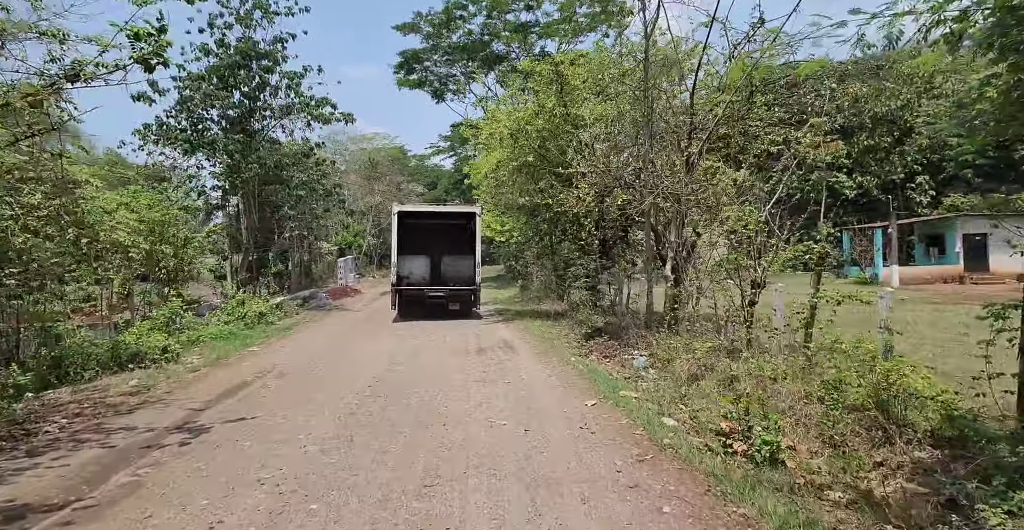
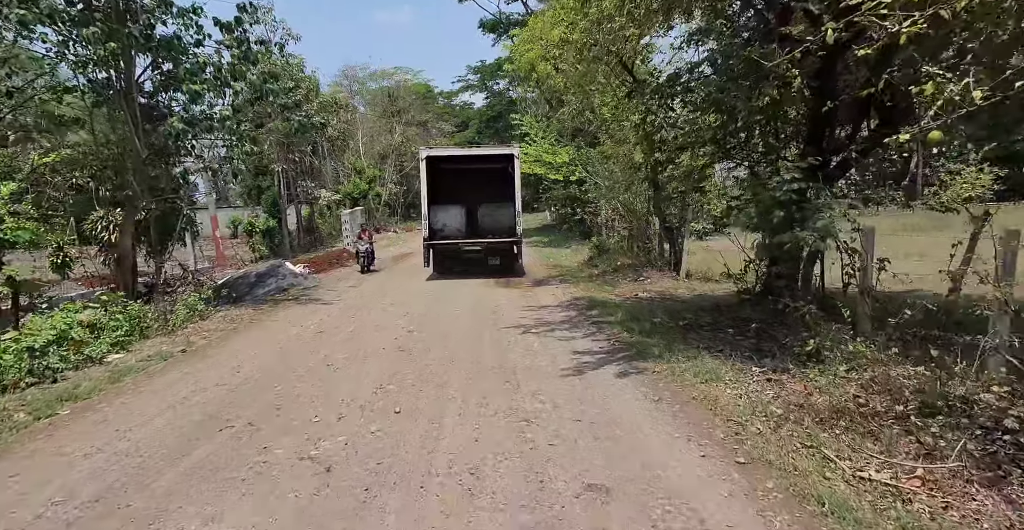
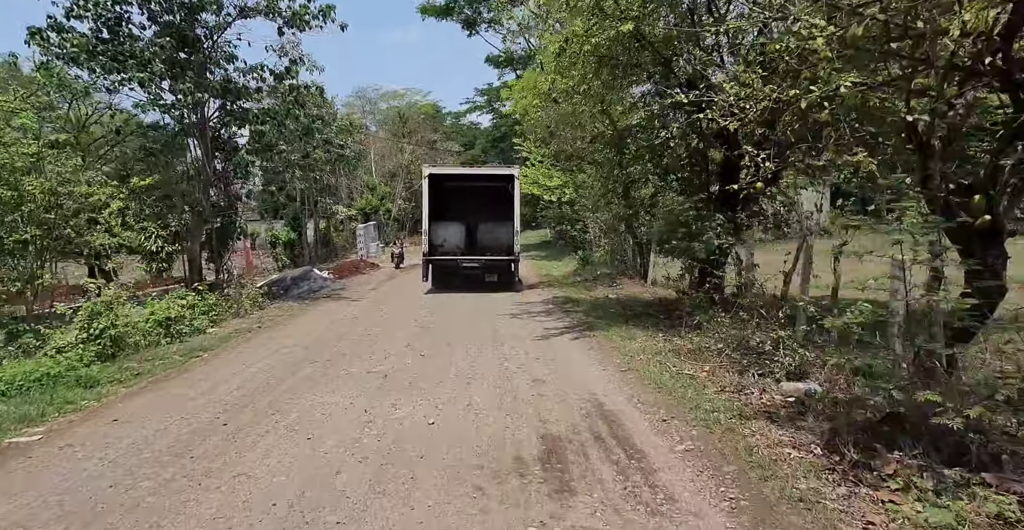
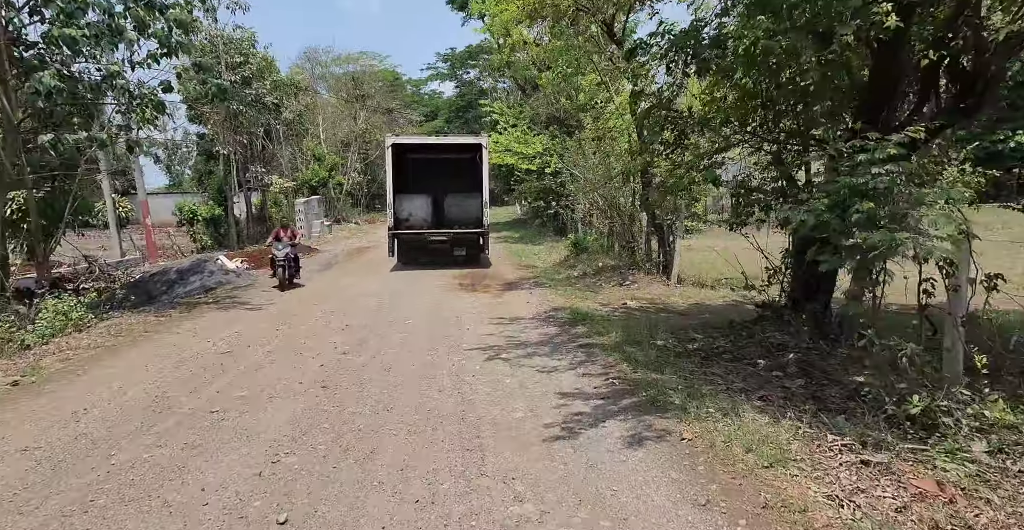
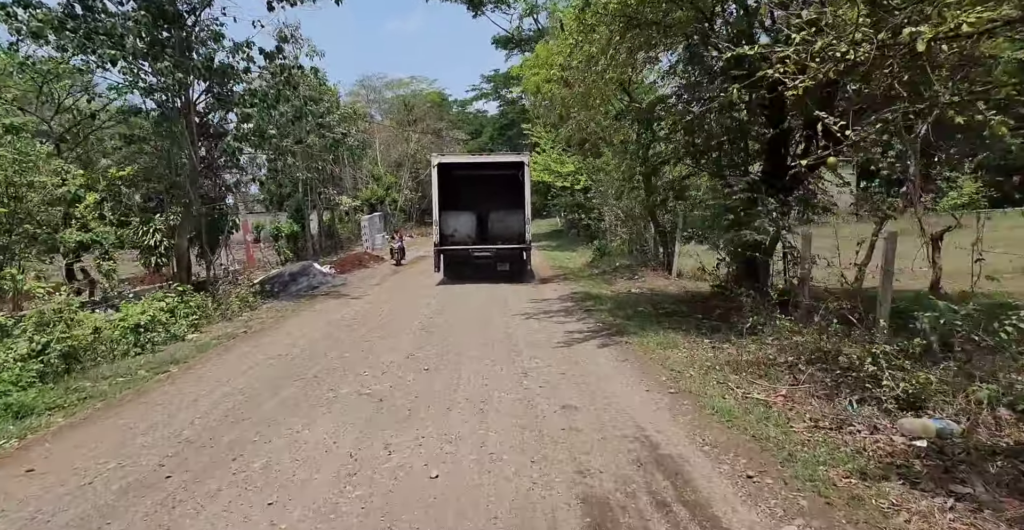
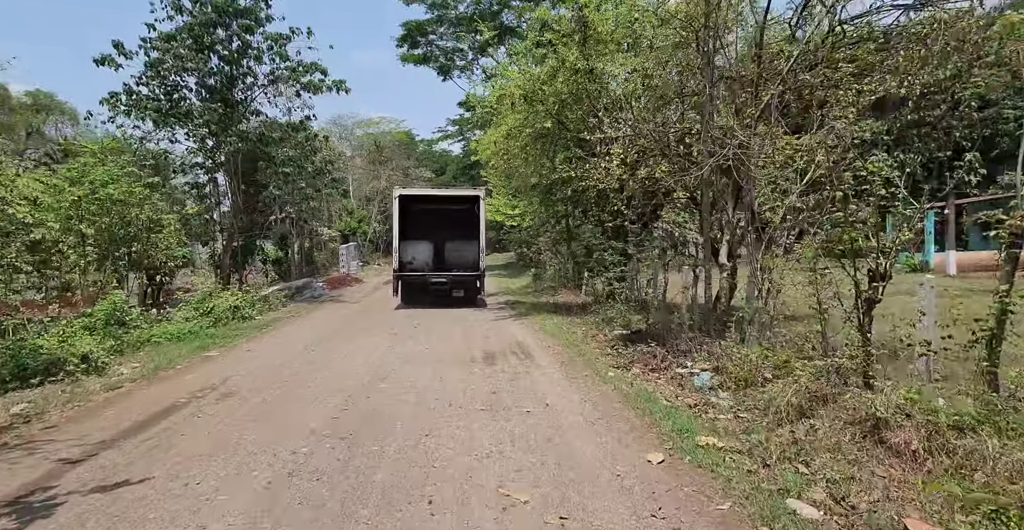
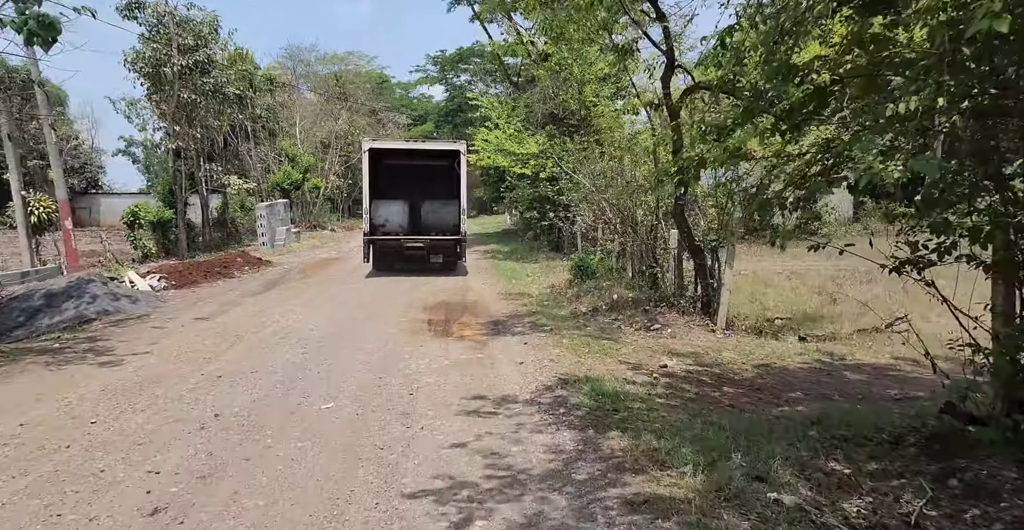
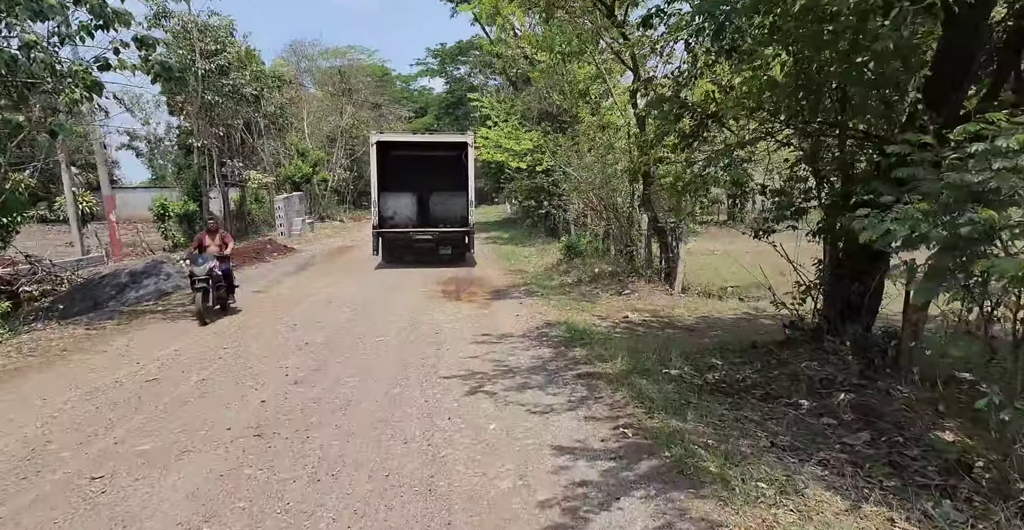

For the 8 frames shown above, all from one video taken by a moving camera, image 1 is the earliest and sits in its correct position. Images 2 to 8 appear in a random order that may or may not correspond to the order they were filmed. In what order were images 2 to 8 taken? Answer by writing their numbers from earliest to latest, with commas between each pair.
6, 3, 5, 2, 4, 8, 7
